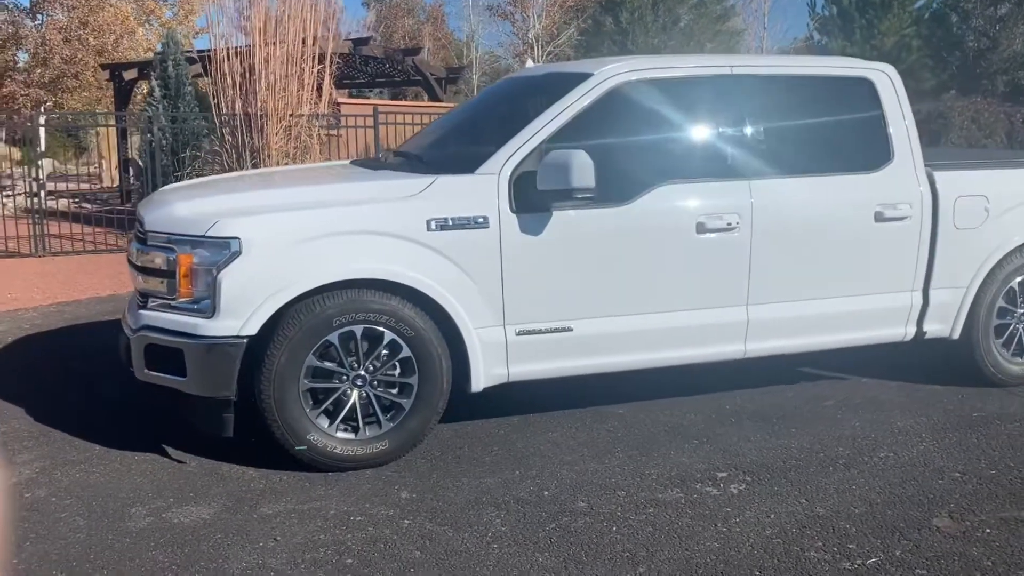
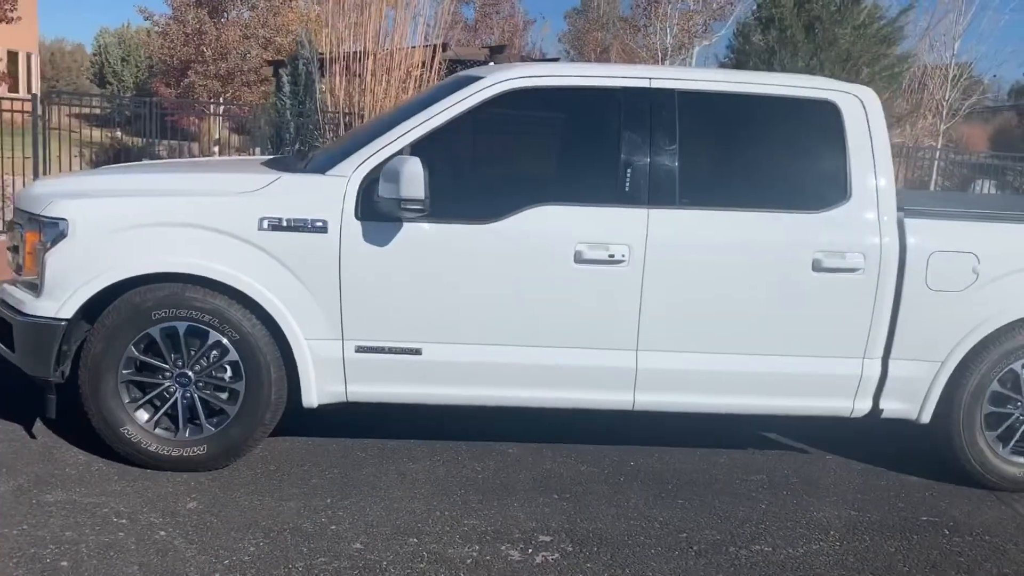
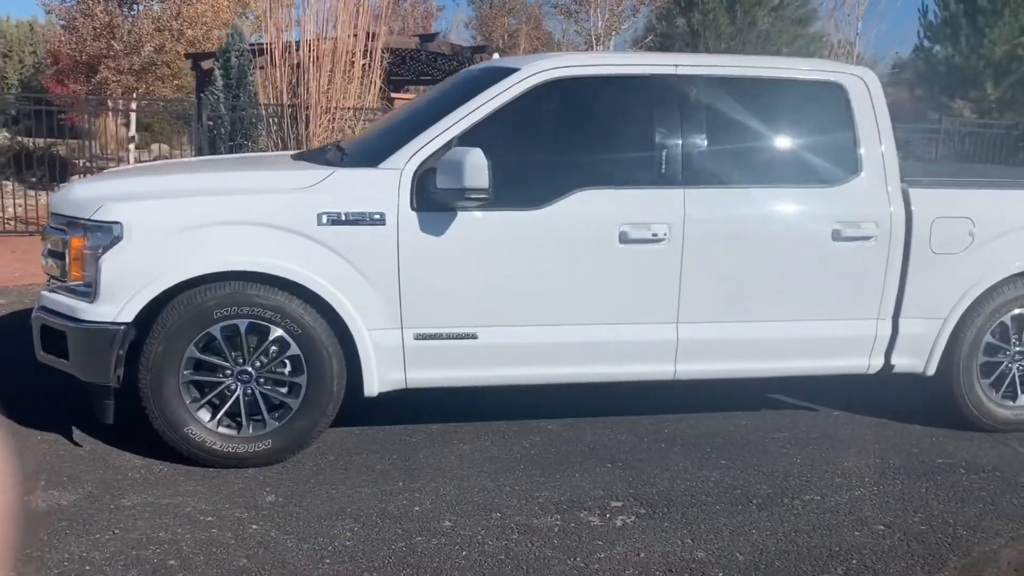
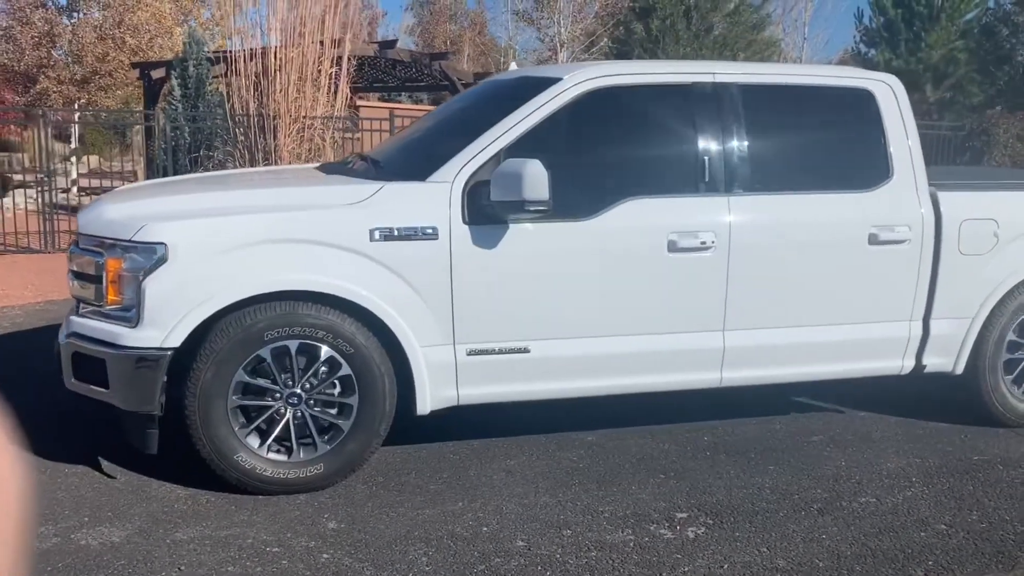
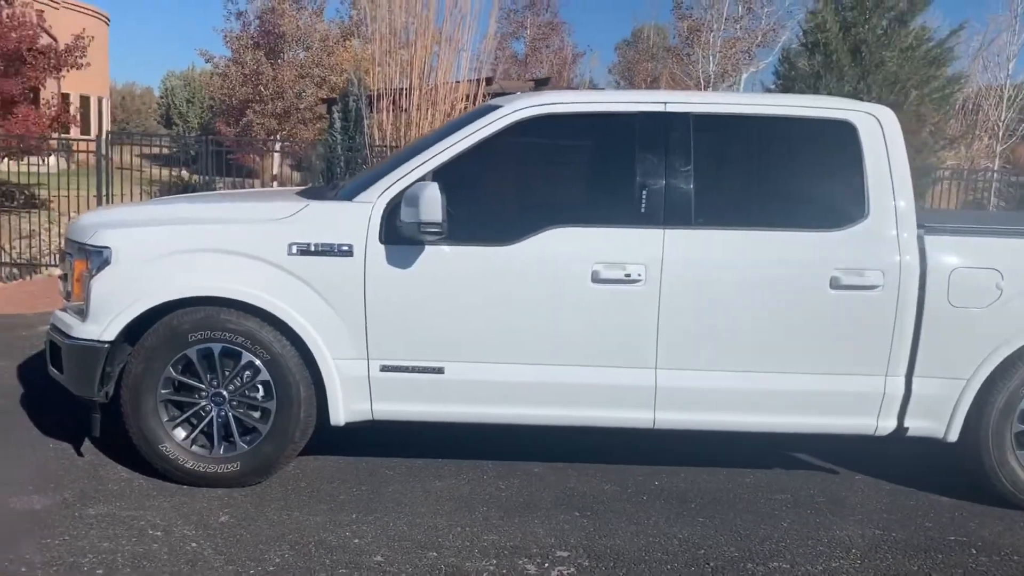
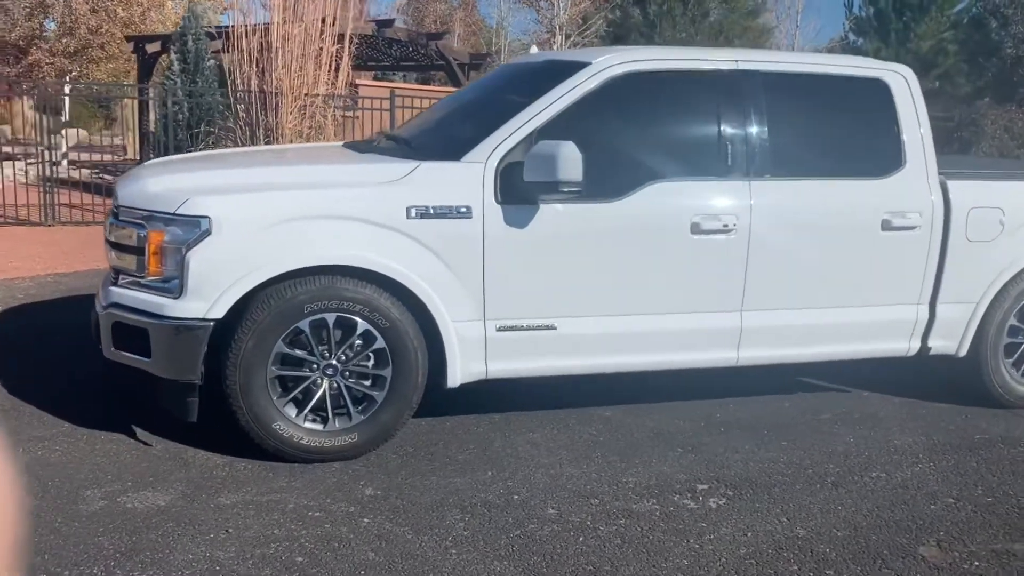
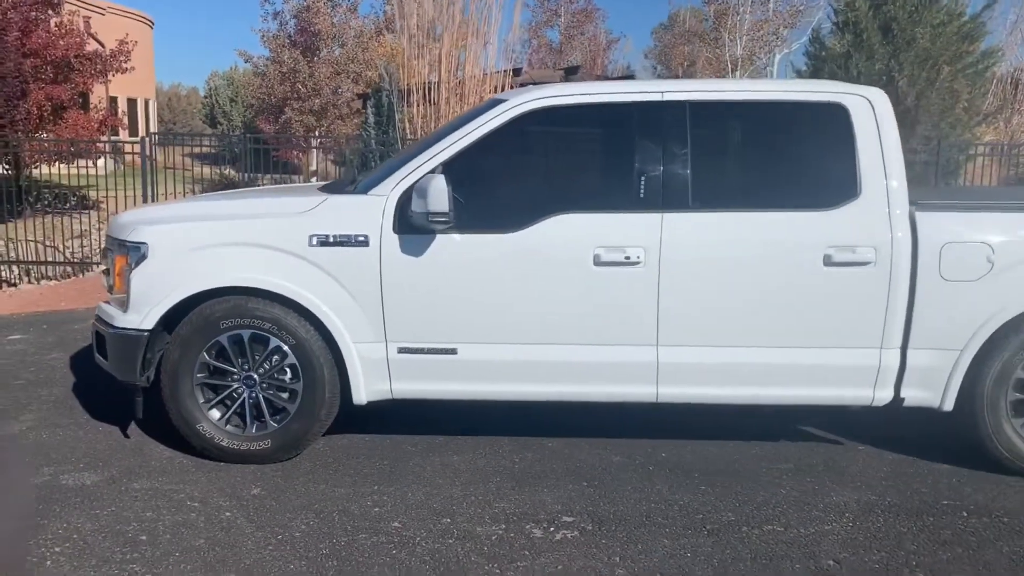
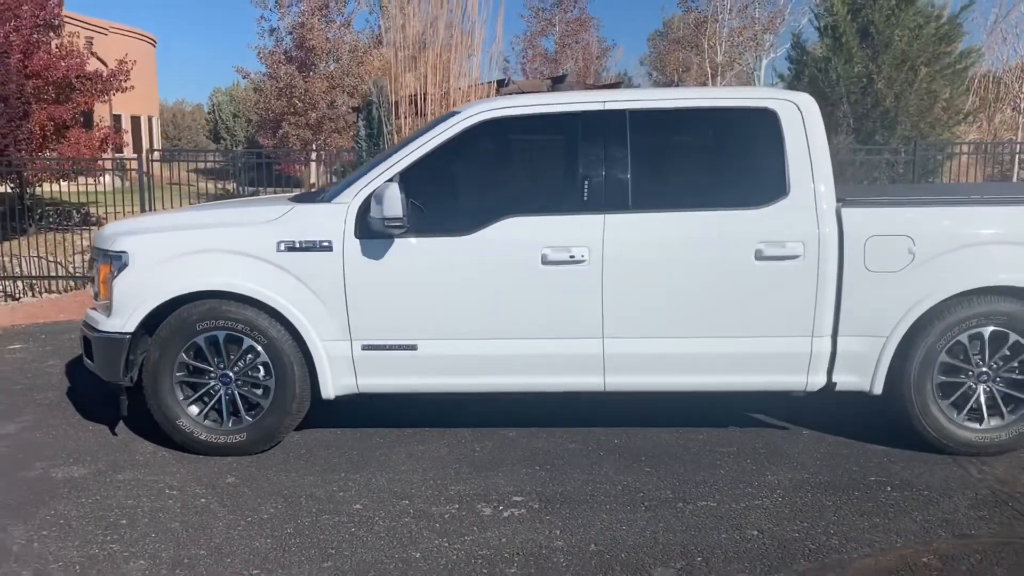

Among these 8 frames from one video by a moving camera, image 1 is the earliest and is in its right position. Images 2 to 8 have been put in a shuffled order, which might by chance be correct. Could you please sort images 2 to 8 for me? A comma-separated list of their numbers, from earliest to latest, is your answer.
6, 4, 3, 2, 5, 7, 8
